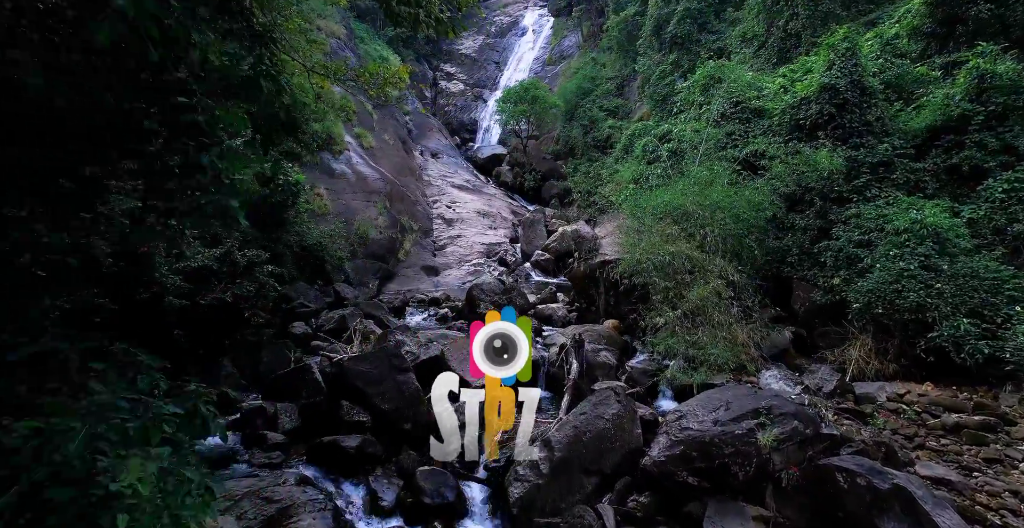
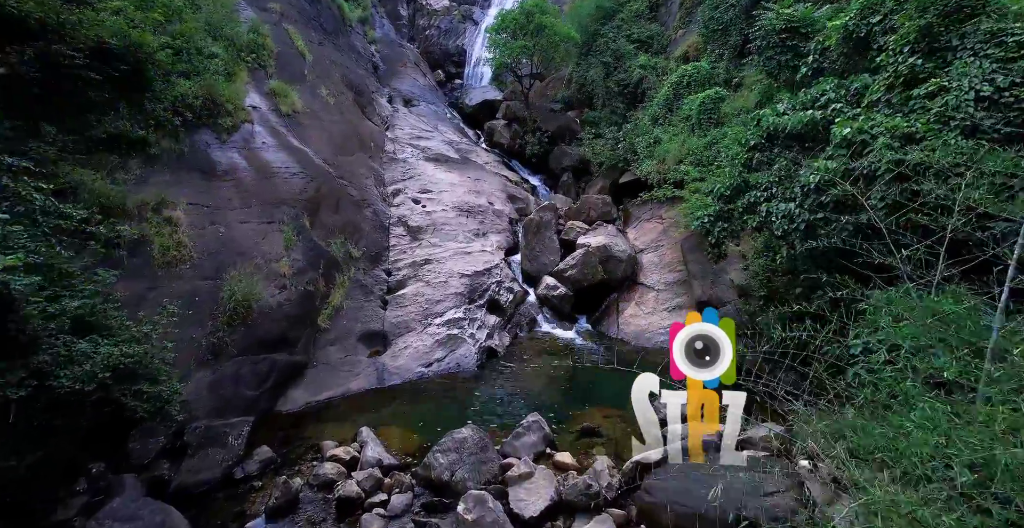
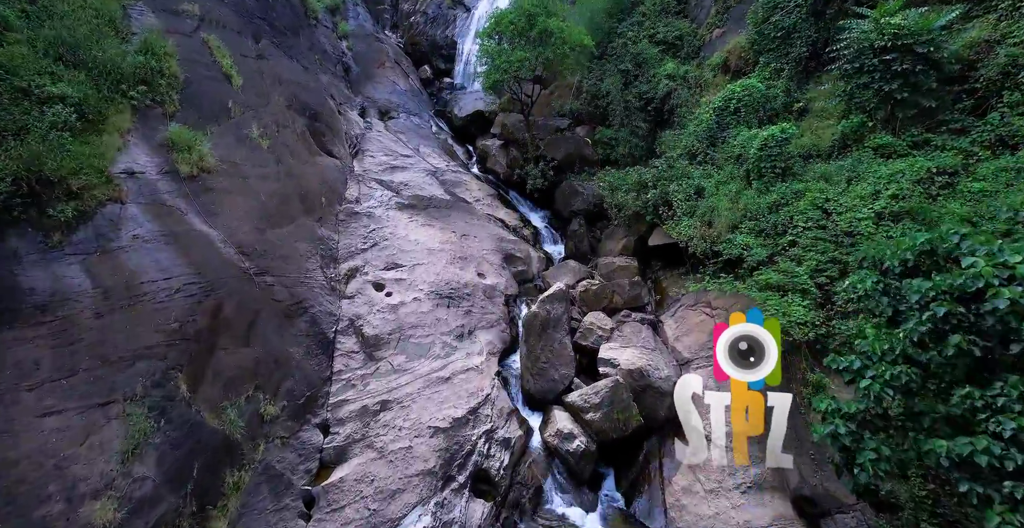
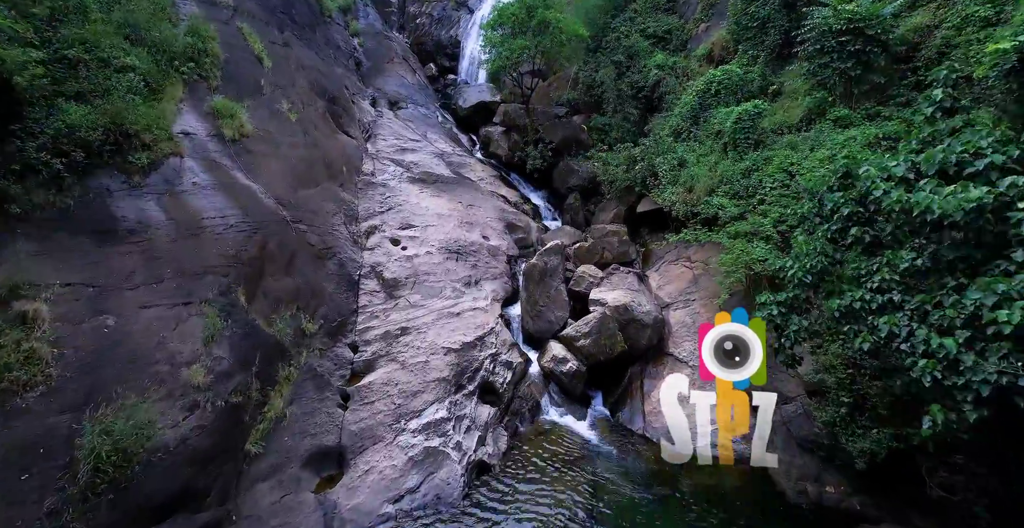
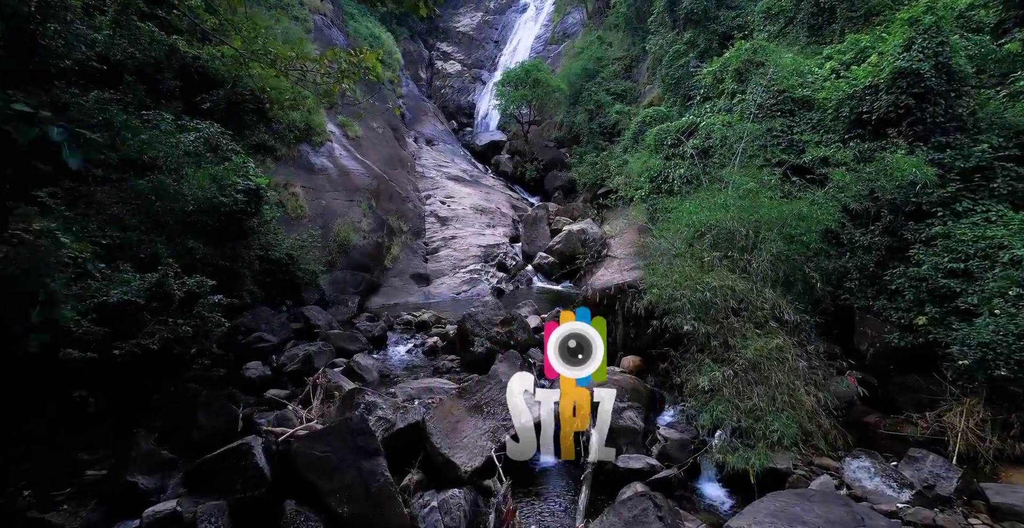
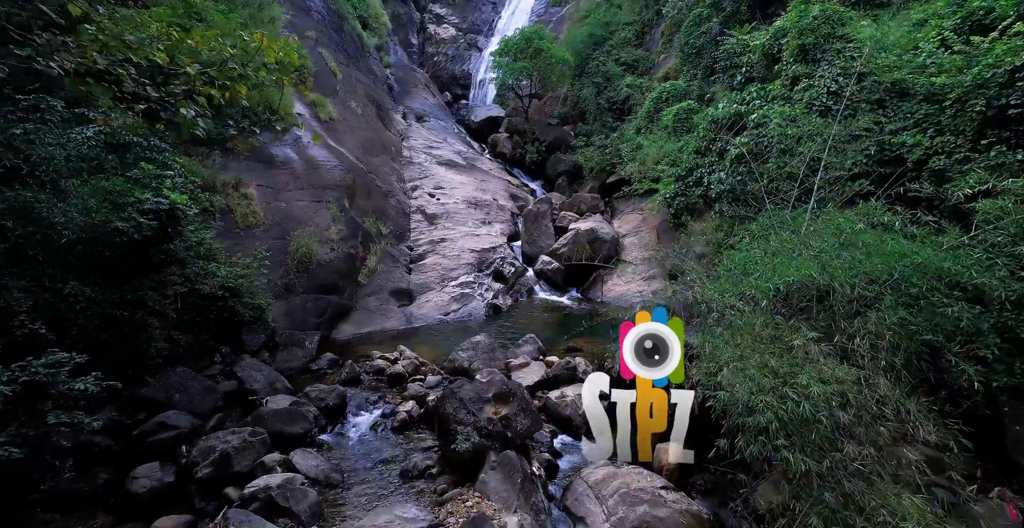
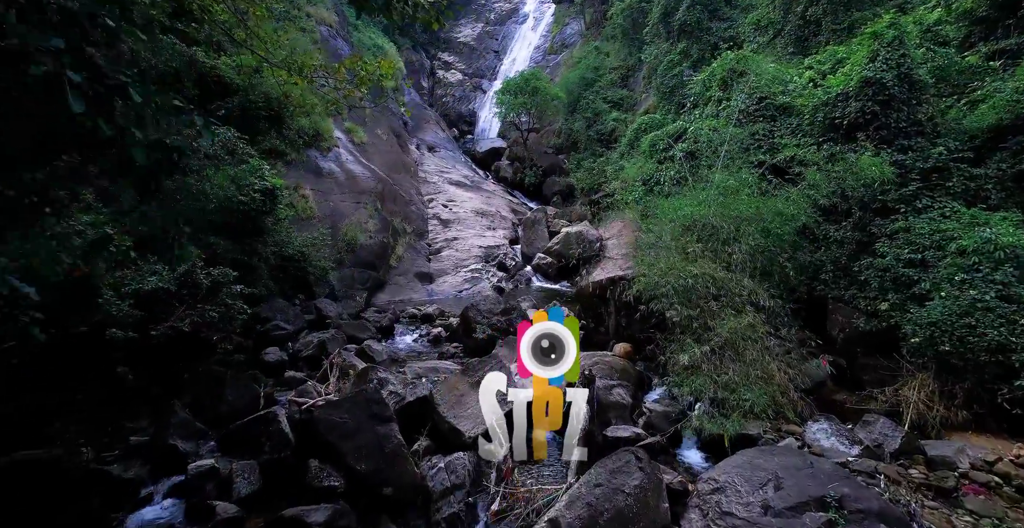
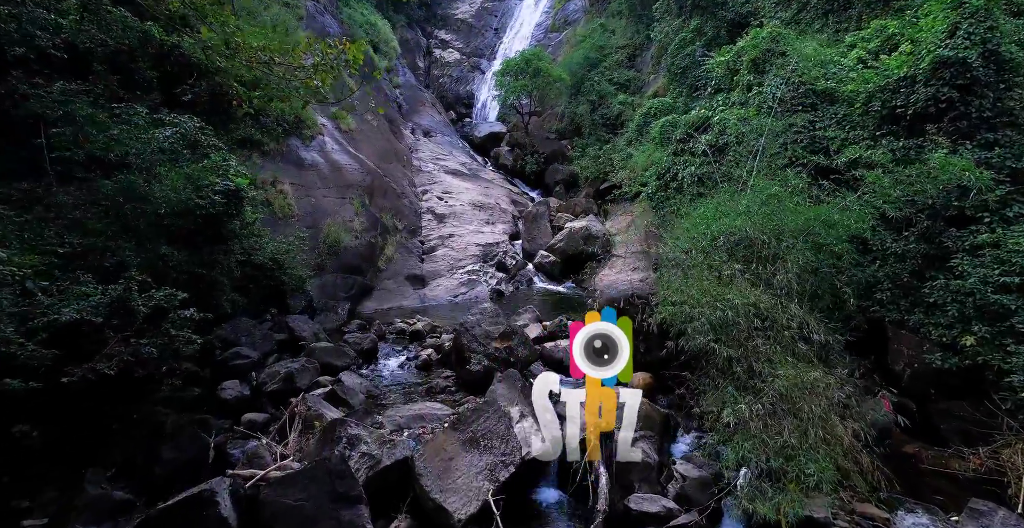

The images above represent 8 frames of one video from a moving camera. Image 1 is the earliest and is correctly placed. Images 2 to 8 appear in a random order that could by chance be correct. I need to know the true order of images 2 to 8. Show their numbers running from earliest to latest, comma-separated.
7, 5, 8, 6, 2, 4, 3
